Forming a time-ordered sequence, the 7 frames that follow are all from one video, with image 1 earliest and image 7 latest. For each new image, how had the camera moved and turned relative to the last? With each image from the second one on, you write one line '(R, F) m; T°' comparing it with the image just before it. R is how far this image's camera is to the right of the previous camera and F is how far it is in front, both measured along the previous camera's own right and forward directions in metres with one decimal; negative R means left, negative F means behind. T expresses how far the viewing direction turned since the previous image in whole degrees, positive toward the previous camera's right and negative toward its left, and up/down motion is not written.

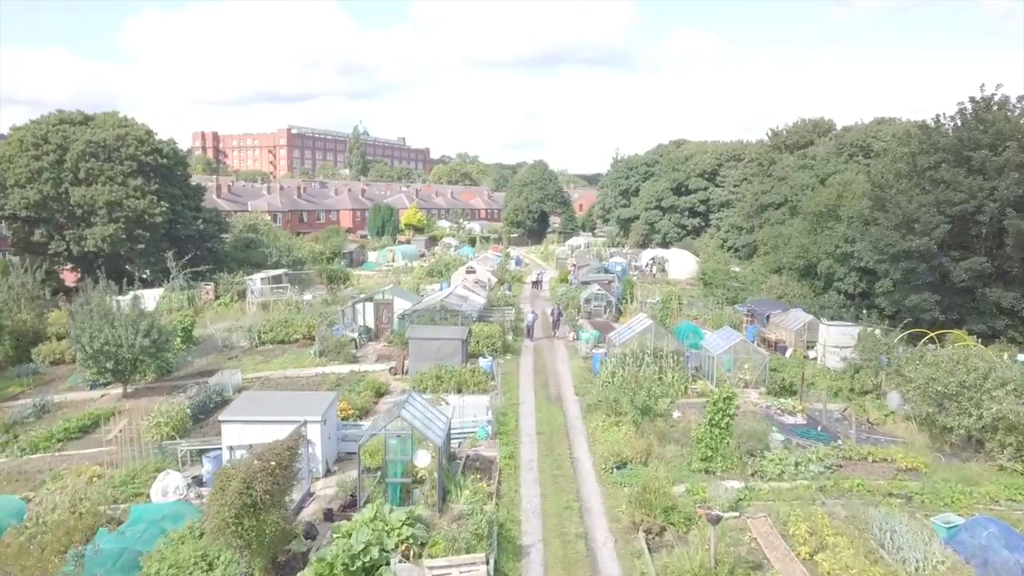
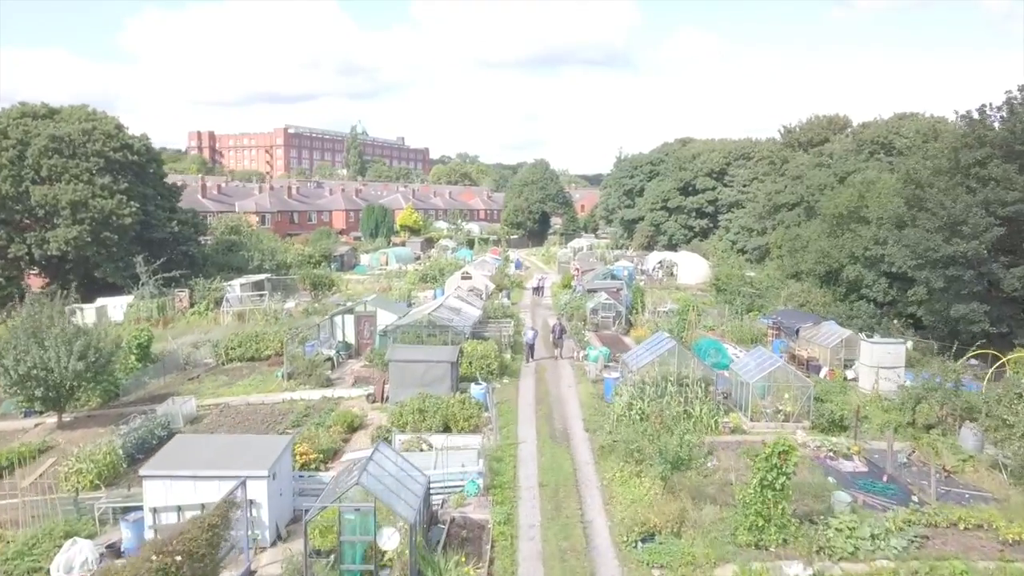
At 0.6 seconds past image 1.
(+0.1, +3.1) m; 0°
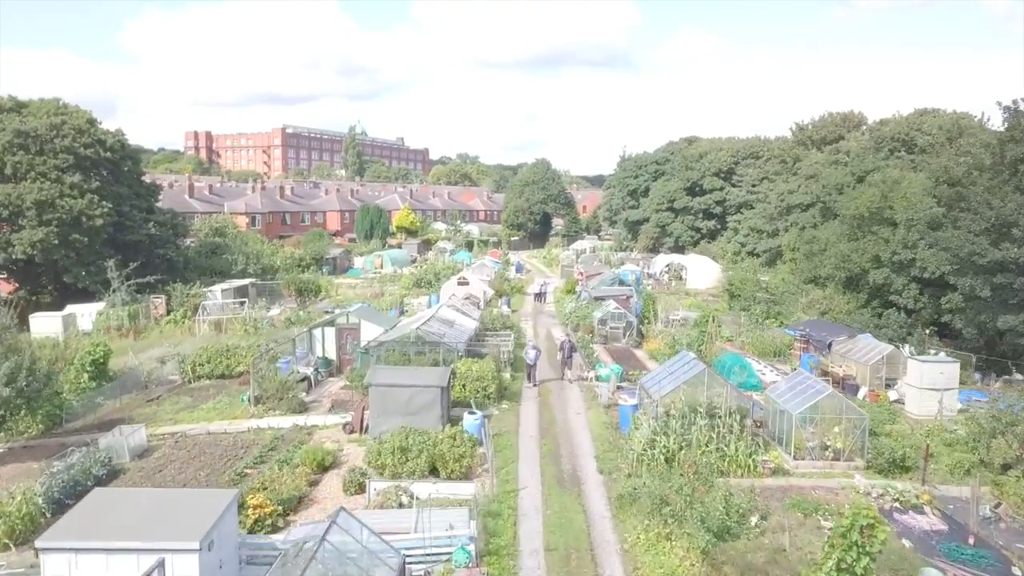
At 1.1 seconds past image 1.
(0.0, +2.6) m; 0°
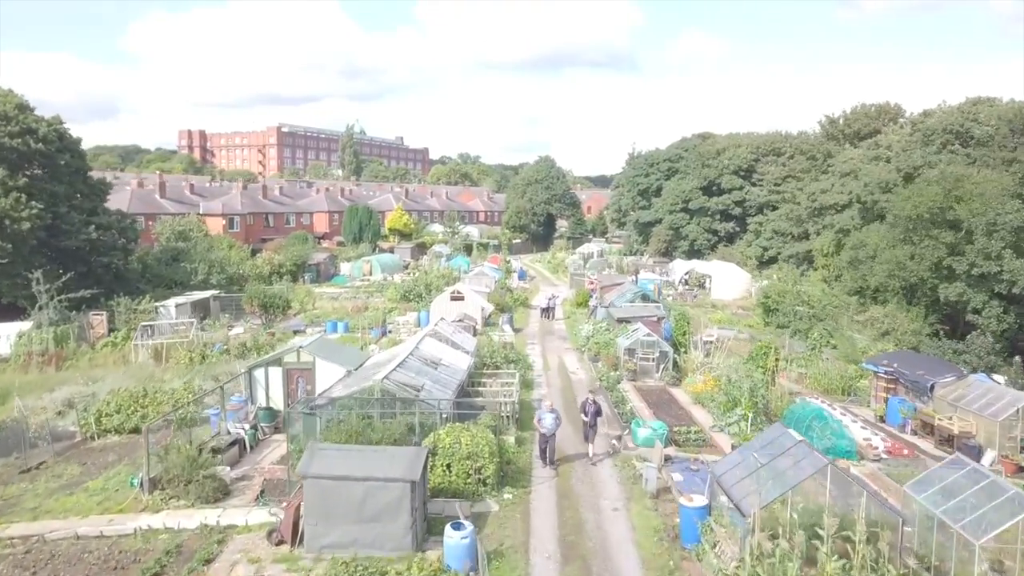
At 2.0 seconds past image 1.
(-0.1, +5.3) m; 0°
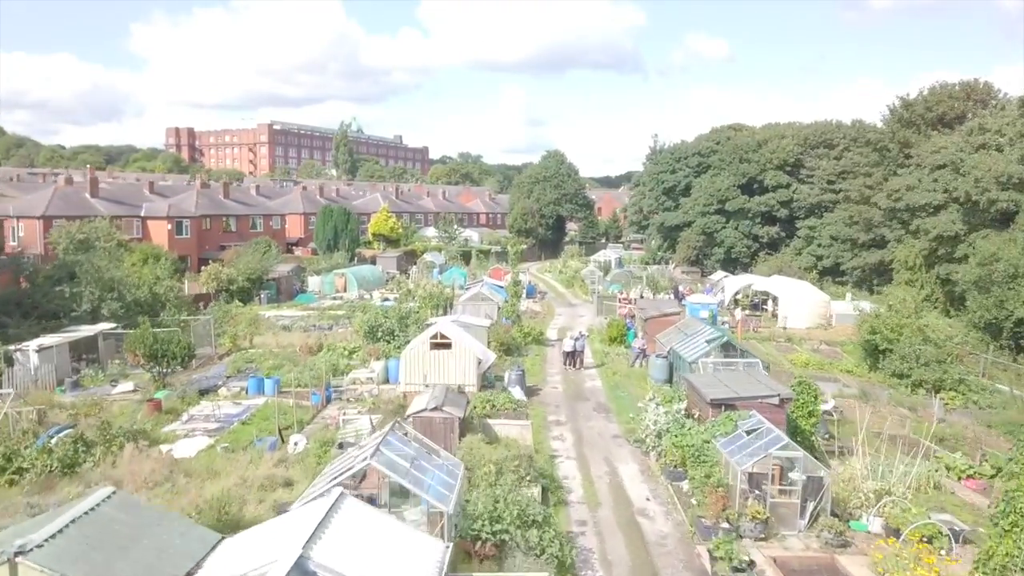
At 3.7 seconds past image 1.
(-0.3, +9.8) m; 0°
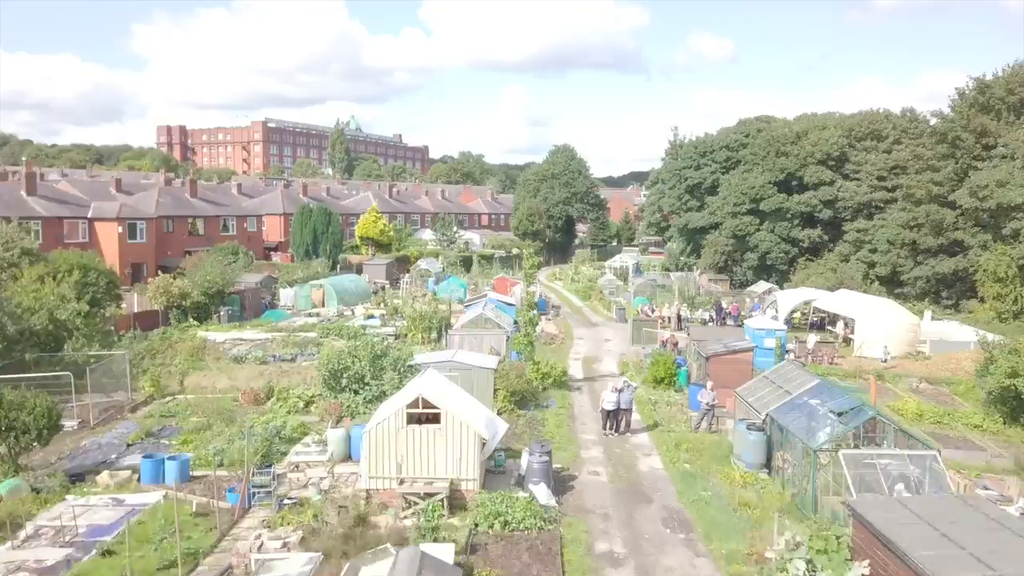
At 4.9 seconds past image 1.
(-0.3, +6.6) m; 0°
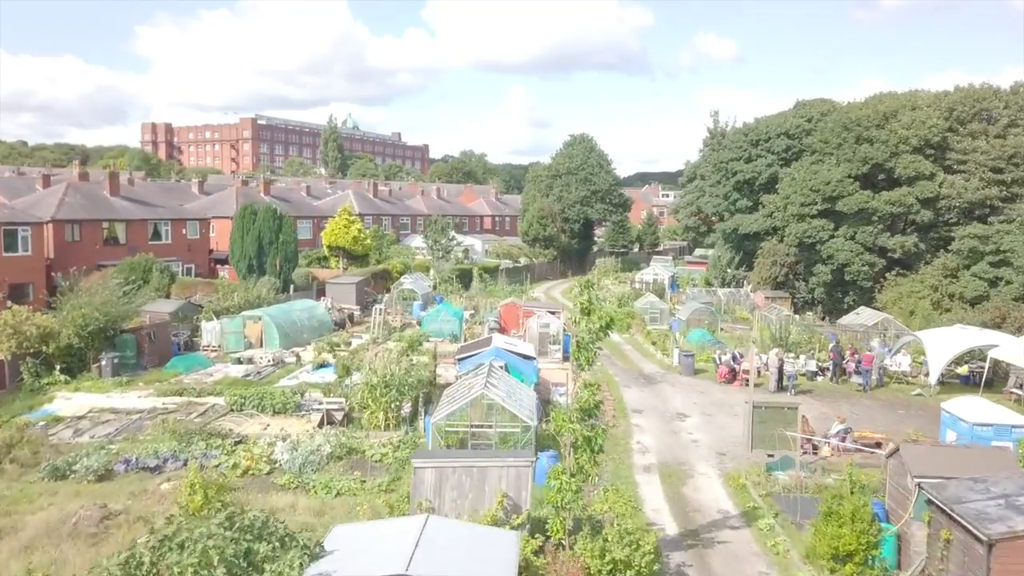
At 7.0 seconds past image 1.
(-0.4, +10.6) m; 0°
